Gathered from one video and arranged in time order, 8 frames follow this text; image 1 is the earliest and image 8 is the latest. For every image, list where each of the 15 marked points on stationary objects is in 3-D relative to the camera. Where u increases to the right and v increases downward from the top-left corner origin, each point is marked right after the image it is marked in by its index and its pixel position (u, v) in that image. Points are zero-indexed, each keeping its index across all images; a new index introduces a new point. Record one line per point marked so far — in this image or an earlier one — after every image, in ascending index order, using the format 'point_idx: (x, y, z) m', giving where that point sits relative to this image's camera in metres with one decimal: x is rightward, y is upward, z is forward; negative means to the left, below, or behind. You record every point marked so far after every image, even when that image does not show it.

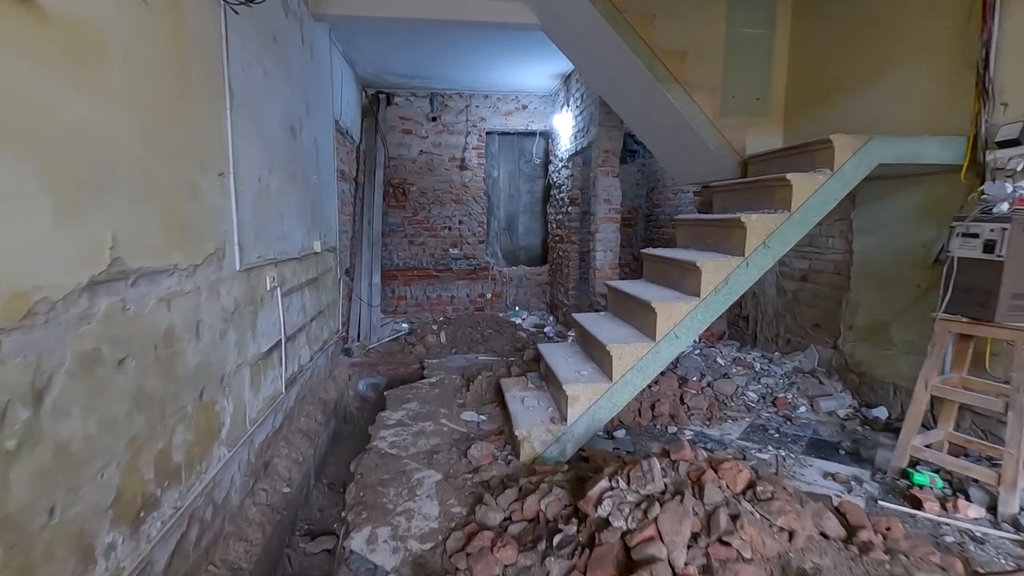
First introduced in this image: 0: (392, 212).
0: (-1.3, +0.8, +6.0) m
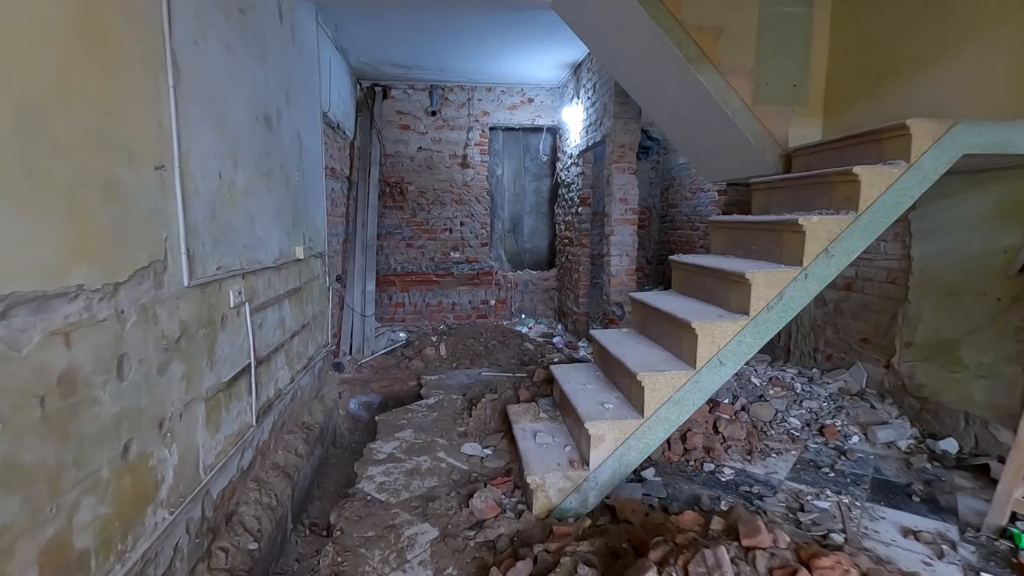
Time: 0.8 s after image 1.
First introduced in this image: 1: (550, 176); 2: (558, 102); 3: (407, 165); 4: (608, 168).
0: (-1.3, +0.8, +5.6) m
1: (+0.4, +1.3, +6.2) m
2: (+0.5, +2.0, +5.7) m
3: (-1.1, +1.3, +5.6) m
4: (+0.7, +0.9, +4.0) m
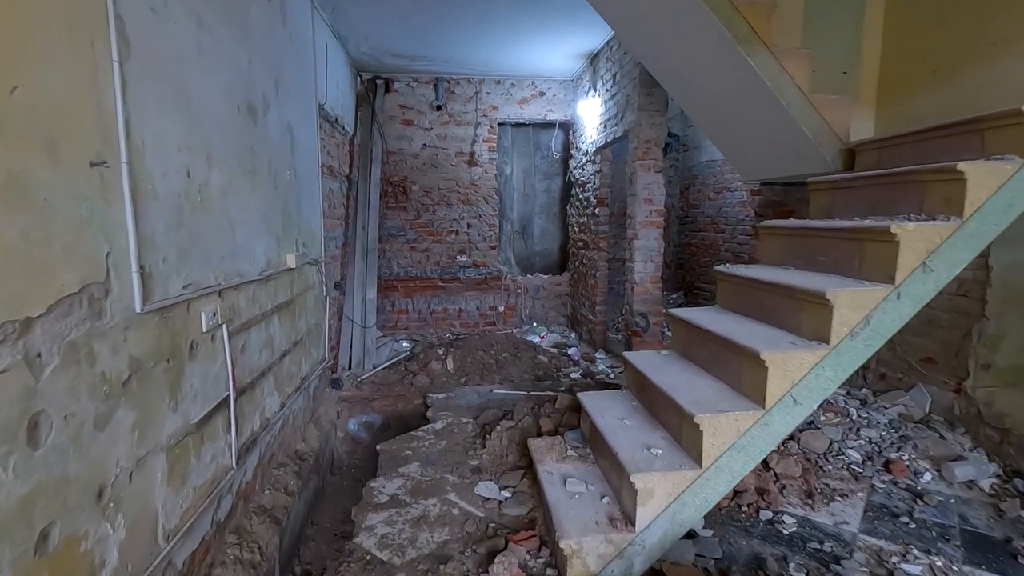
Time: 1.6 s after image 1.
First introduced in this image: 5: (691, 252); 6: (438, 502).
0: (-1.2, +0.7, +5.3) m
1: (+0.5, +1.2, +5.9) m
2: (+0.6, +1.9, +5.4) m
3: (-1.0, +1.2, +5.3) m
4: (+0.8, +0.8, +3.7) m
5: (+1.8, +0.3, +5.3) m
6: (-0.3, -0.8, +2.1) m
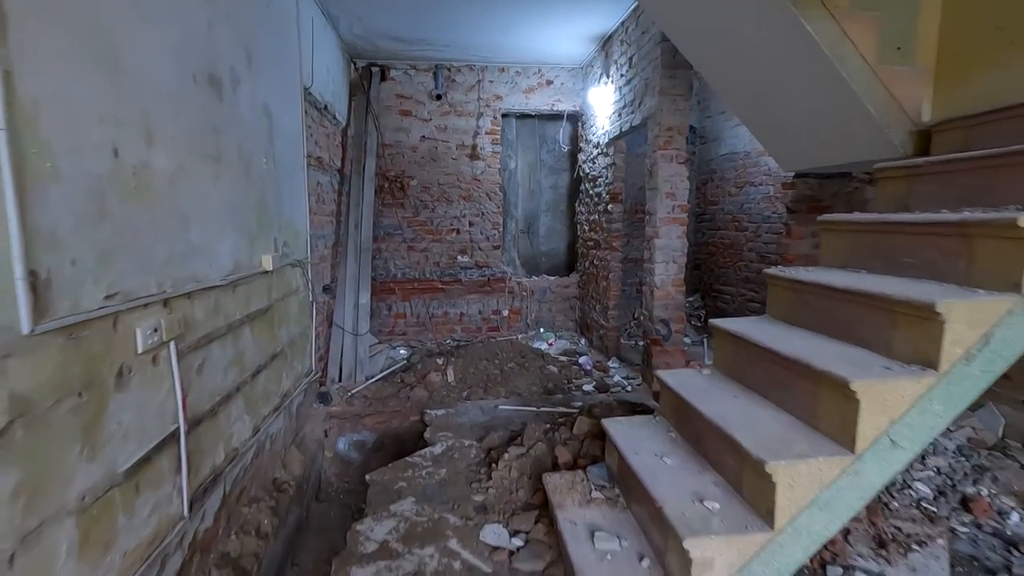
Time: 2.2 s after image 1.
0: (-1.1, +0.7, +4.9) m
1: (+0.6, +1.2, +5.5) m
2: (+0.6, +1.9, +5.0) m
3: (-0.9, +1.2, +4.9) m
4: (+0.9, +0.8, +3.3) m
5: (+1.8, +0.3, +4.9) m
6: (-0.3, -0.9, +1.8) m
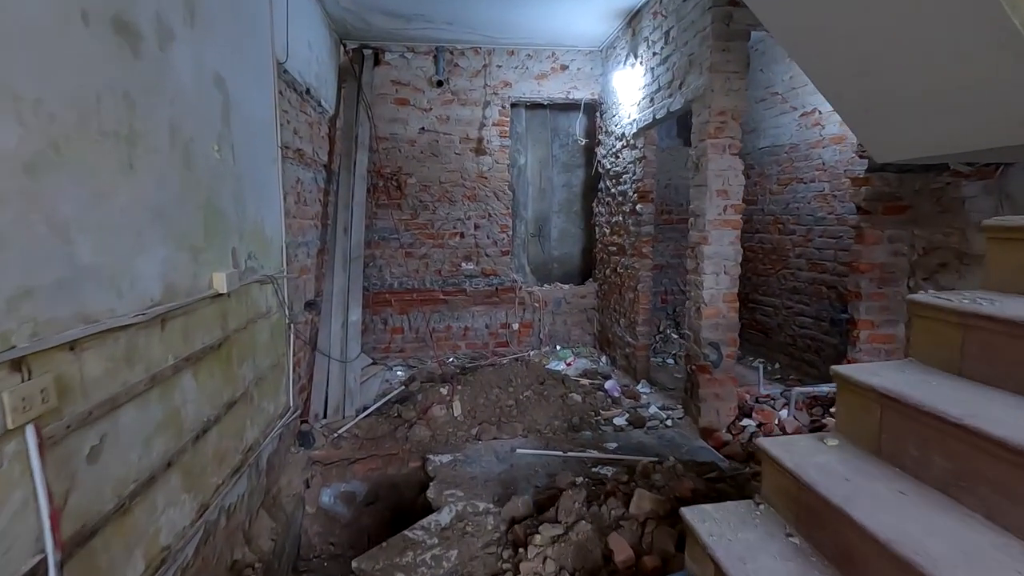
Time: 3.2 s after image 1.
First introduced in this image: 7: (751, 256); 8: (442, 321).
0: (-1.1, +0.6, +4.4) m
1: (+0.7, +1.1, +4.9) m
2: (+0.7, +1.8, +4.5) m
3: (-0.9, +1.1, +4.3) m
4: (+1.0, +0.7, +2.8) m
5: (+1.9, +0.2, +4.4) m
6: (-0.1, -1.0, +1.2) m
7: (+1.9, +0.2, +4.3) m
8: (-0.6, -0.3, +4.5) m
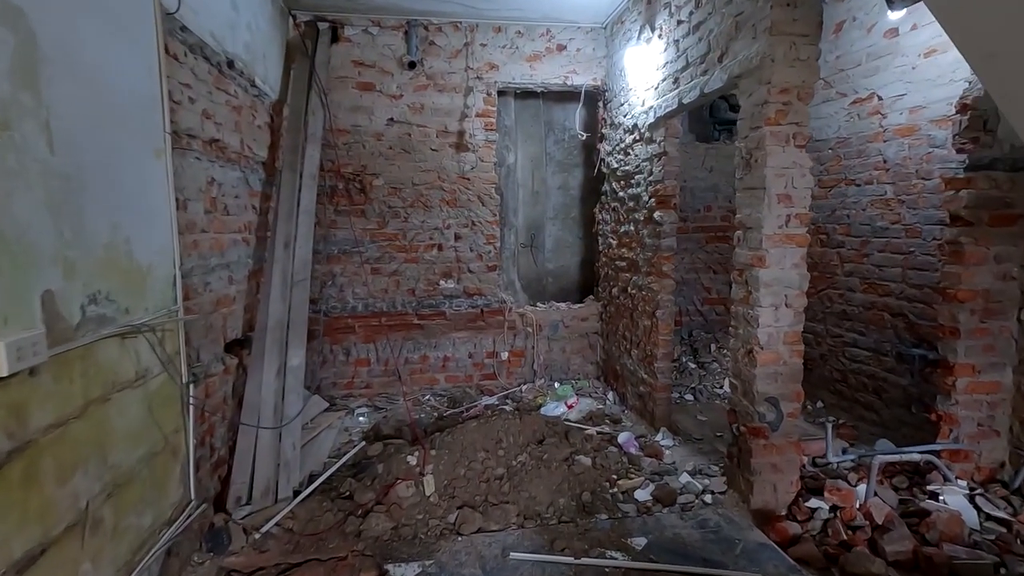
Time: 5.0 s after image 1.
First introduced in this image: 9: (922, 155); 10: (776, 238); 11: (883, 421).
0: (-1.1, +0.4, +3.6) m
1: (+0.6, +1.0, +4.2) m
2: (+0.6, +1.7, +3.8) m
3: (-0.9, +0.9, +3.6) m
4: (+0.9, +0.6, +2.1) m
5: (+1.8, +0.1, +3.7) m
6: (-0.1, -1.1, +0.5) m
7: (+1.8, +0.1, +3.6) m
8: (-0.7, -0.4, +3.7) m
9: (+2.0, +0.6, +2.6) m
10: (+1.0, +0.2, +2.0) m
11: (+2.0, -0.7, +2.9) m
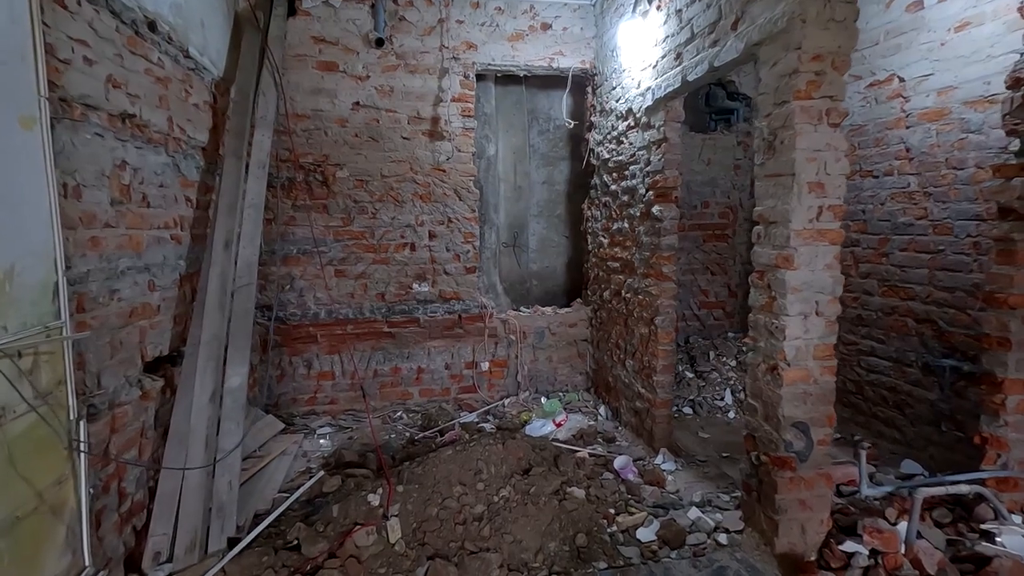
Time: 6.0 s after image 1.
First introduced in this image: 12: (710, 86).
0: (-1.2, +0.4, +3.2) m
1: (+0.4, +0.9, +3.9) m
2: (+0.5, +1.6, +3.4) m
3: (-1.1, +0.9, +3.2) m
4: (+0.9, +0.6, +1.7) m
5: (+1.7, +0.1, +3.4) m
6: (-0.1, -1.1, +0.1) m
7: (+1.7, +0.1, +3.3) m
8: (-0.8, -0.5, +3.4) m
9: (+1.9, +0.6, +2.3) m
10: (+0.9, +0.2, +1.7) m
11: (+1.9, -0.7, +2.6) m
12: (+1.3, +1.4, +3.6) m
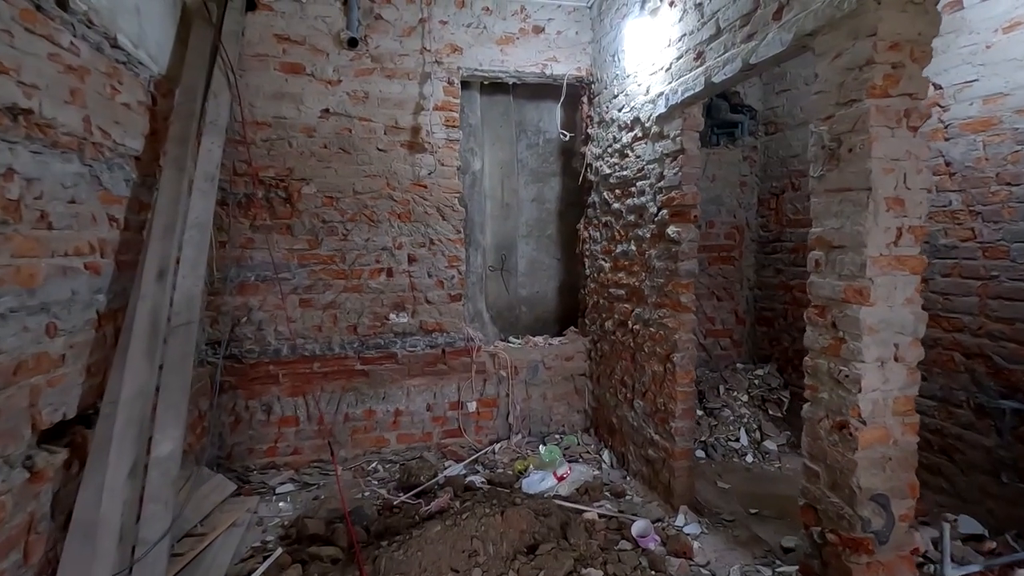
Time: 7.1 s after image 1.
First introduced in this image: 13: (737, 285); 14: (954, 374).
0: (-1.3, +0.2, +2.8) m
1: (+0.3, +0.8, +3.6) m
2: (+0.4, +1.5, +3.1) m
3: (-1.1, +0.8, +2.8) m
4: (+0.9, +0.4, +1.4) m
5: (+1.6, -0.1, +3.1) m
6: (0.0, -1.2, -0.3) m
7: (+1.7, -0.1, +3.0) m
8: (-0.8, -0.6, +2.9) m
9: (+1.9, +0.5, +2.1) m
10: (+1.0, +0.1, +1.4) m
11: (+1.9, -0.9, +2.3) m
12: (+1.3, +1.2, +3.4) m
13: (+1.4, 0.0, +3.5) m
14: (+1.9, -0.4, +2.3) m
